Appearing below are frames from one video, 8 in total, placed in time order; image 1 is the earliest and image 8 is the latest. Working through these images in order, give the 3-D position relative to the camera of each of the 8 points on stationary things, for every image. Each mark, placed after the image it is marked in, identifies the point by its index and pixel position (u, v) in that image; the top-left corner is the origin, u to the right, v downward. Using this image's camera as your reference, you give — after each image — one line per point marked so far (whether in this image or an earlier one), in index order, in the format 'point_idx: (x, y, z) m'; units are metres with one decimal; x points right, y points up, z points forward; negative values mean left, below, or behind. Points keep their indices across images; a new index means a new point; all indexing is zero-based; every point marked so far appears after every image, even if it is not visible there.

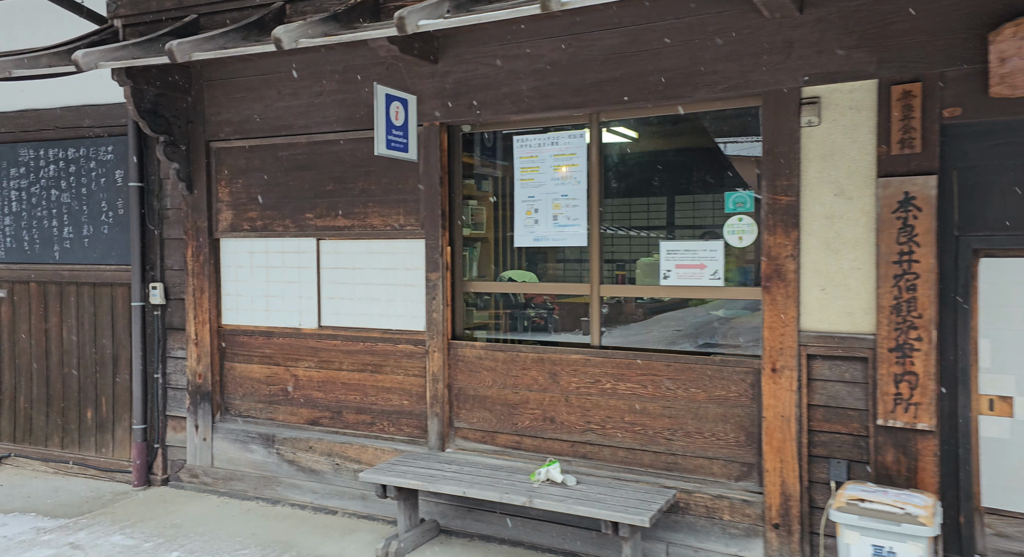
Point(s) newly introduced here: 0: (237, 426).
0: (-2.4, -1.3, +5.4) m
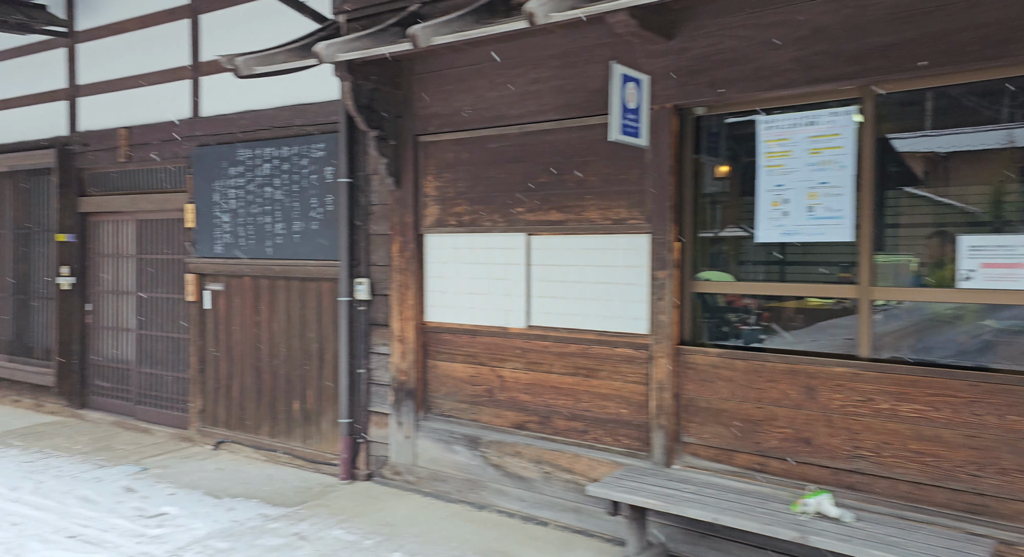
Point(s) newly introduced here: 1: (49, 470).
0: (-0.6, -1.3, +5.2) m
1: (-4.1, -1.7, +5.3) m
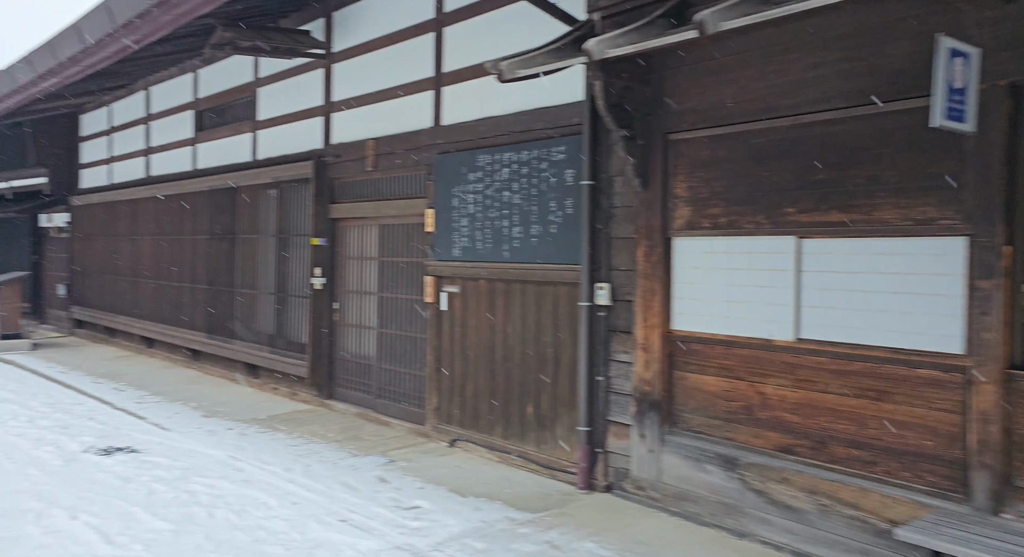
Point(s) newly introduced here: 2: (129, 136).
0: (+1.4, -1.3, +4.9) m
1: (-1.9, -1.7, +5.8) m
2: (-5.8, +2.2, +9.6) m
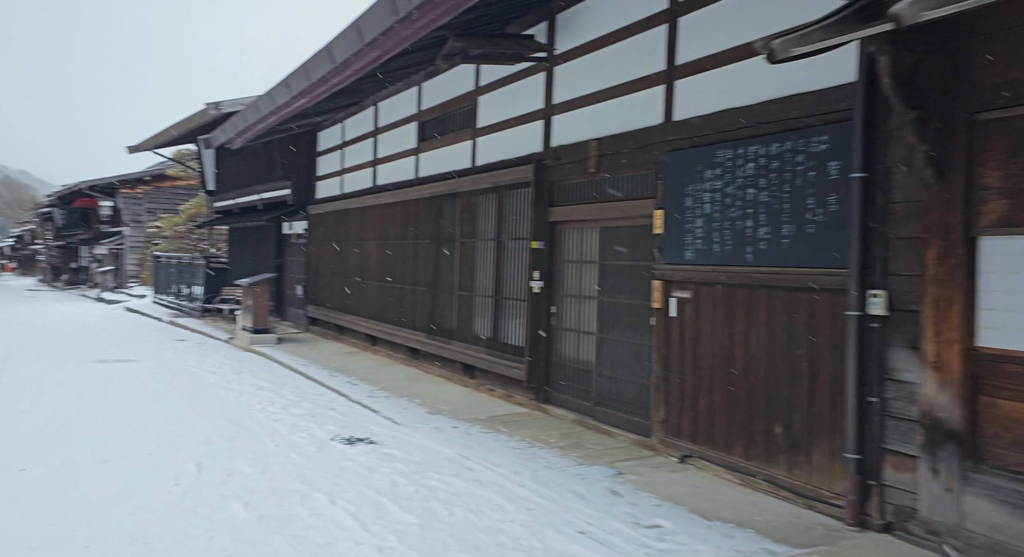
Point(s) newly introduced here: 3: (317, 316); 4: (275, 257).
0: (+3.3, -1.4, +4.1) m
1: (+0.2, -1.7, +5.8) m
2: (-2.5, +2.2, +10.4) m
3: (-3.5, -0.8, +11.4) m
4: (-4.8, +0.5, +13.2) m
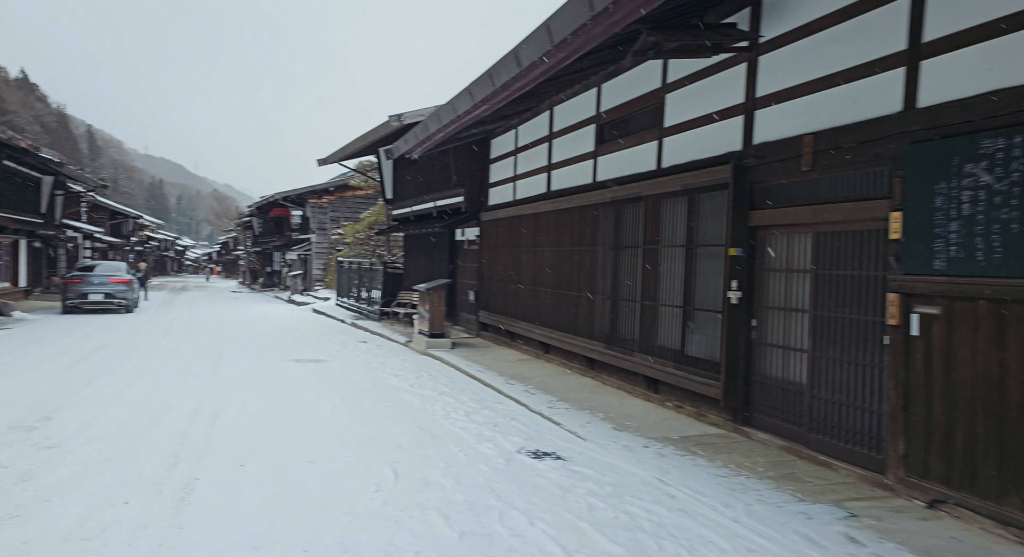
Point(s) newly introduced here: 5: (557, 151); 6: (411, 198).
0: (+4.6, -1.5, +2.9) m
1: (+2.0, -1.8, +5.2) m
2: (+0.3, +2.1, +10.4) m
3: (-0.3, -0.9, +11.5) m
4: (-1.3, +0.4, +13.6) m
5: (+0.7, +2.0, +9.5) m
6: (-2.4, +2.1, +15.4) m
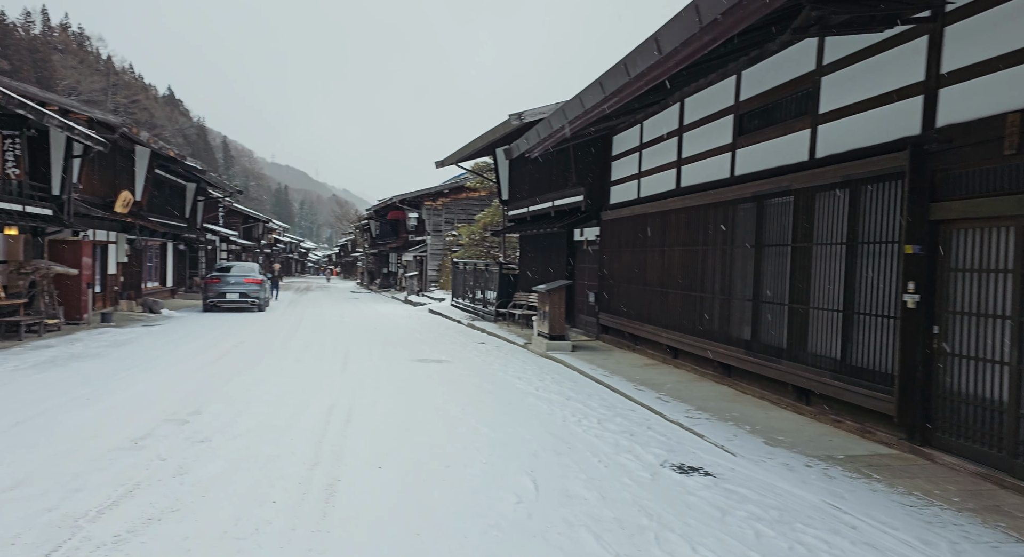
0: (+5.4, -1.5, +1.8) m
1: (+3.2, -1.8, +4.5) m
2: (+2.3, +2.0, +9.9) m
3: (+1.8, -0.9, +11.1) m
4: (+1.2, +0.4, +13.3) m
5: (+2.6, +2.0, +9.0) m
6: (+0.4, +2.0, +15.3) m
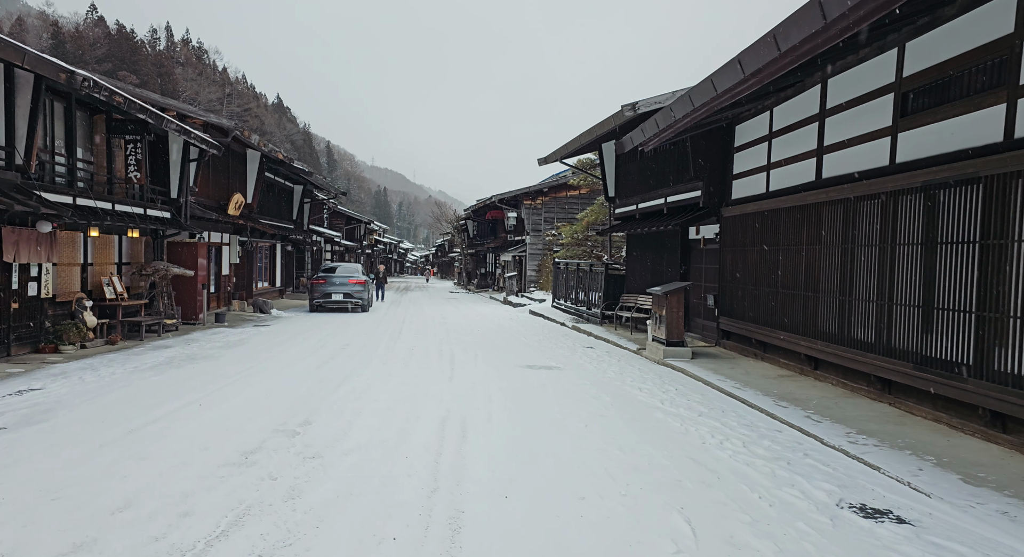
0: (+5.8, -1.5, +0.3) m
1: (+4.1, -1.8, +3.3) m
2: (+4.0, +2.0, +8.8) m
3: (+3.7, -0.9, +10.0) m
4: (+3.4, +0.4, +12.3) m
5: (+4.1, +2.0, +7.9) m
6: (+2.9, +2.0, +14.4) m
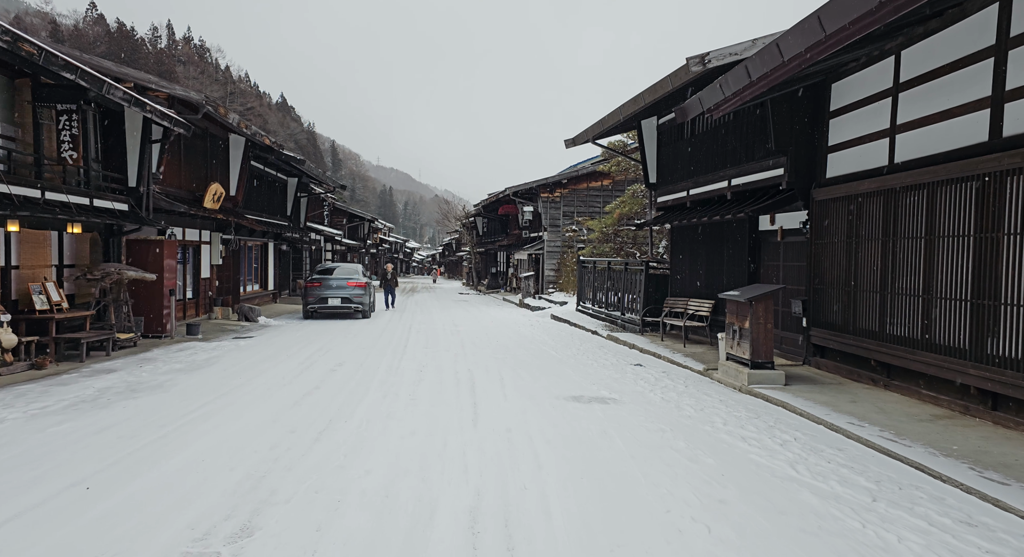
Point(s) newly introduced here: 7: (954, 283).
0: (+6.2, -1.5, -2.0) m
1: (+4.5, -1.8, +1.0) m
2: (+4.4, +2.0, +6.4) m
3: (+4.1, -0.9, +7.7) m
4: (+3.9, +0.4, +9.9) m
5: (+4.5, +1.9, +5.5) m
6: (+3.3, +2.0, +12.0) m
7: (+4.4, 0.0, +6.1) m
